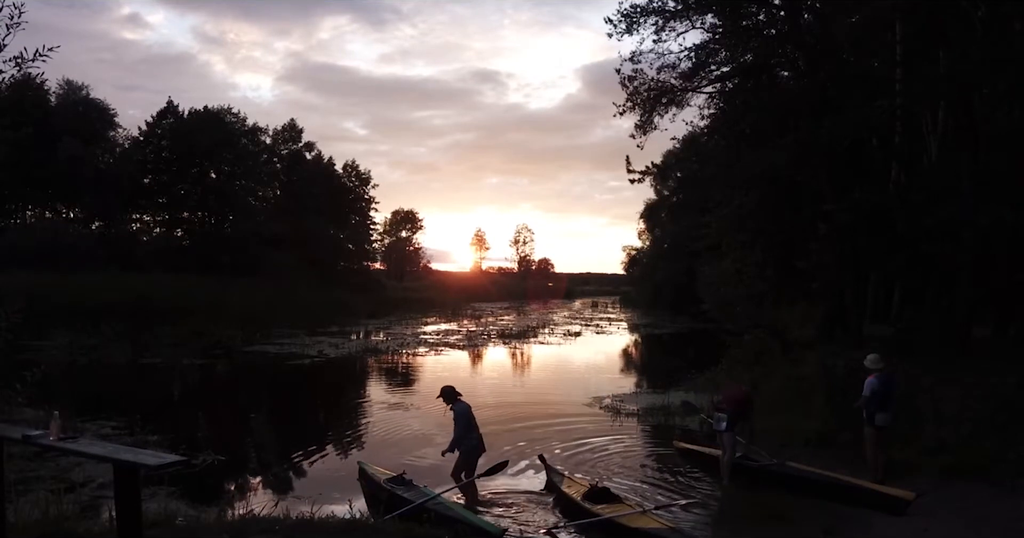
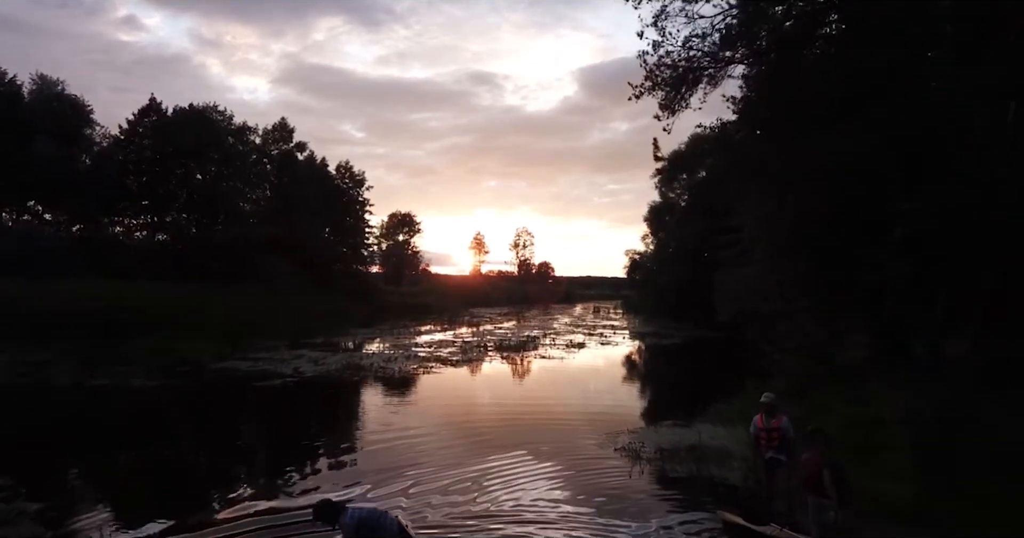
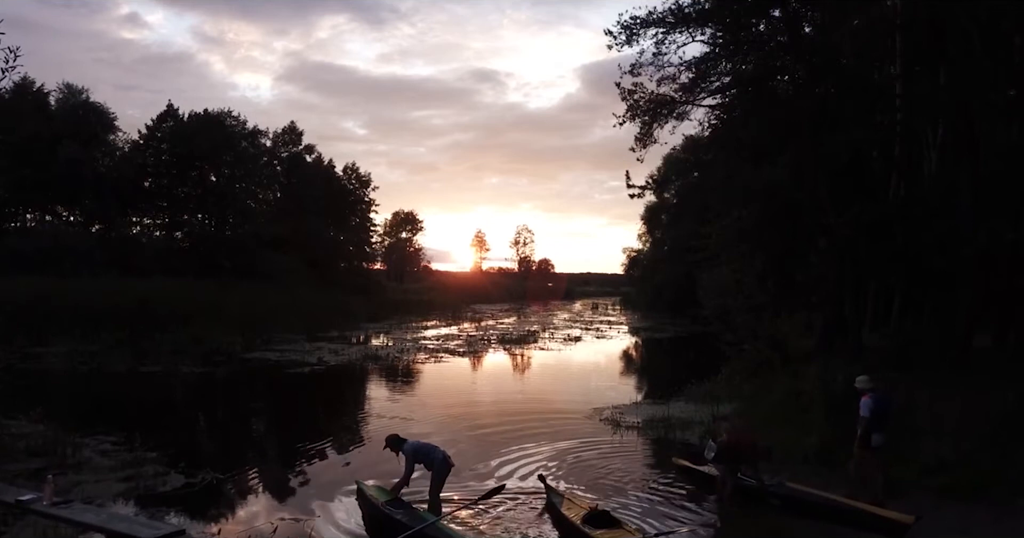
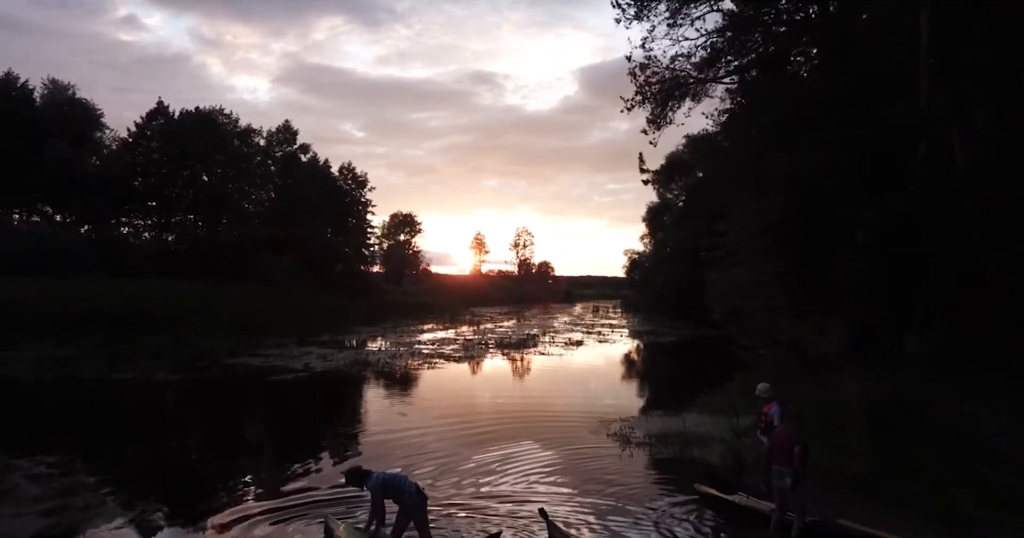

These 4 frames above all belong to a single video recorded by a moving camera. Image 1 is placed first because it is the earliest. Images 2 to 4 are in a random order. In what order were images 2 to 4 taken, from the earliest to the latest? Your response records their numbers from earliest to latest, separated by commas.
3, 4, 2
